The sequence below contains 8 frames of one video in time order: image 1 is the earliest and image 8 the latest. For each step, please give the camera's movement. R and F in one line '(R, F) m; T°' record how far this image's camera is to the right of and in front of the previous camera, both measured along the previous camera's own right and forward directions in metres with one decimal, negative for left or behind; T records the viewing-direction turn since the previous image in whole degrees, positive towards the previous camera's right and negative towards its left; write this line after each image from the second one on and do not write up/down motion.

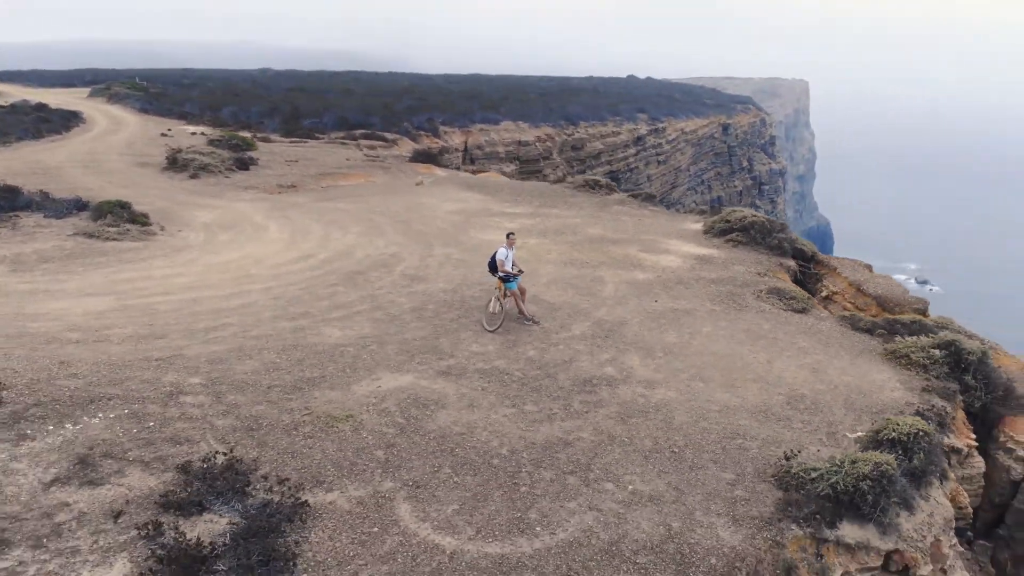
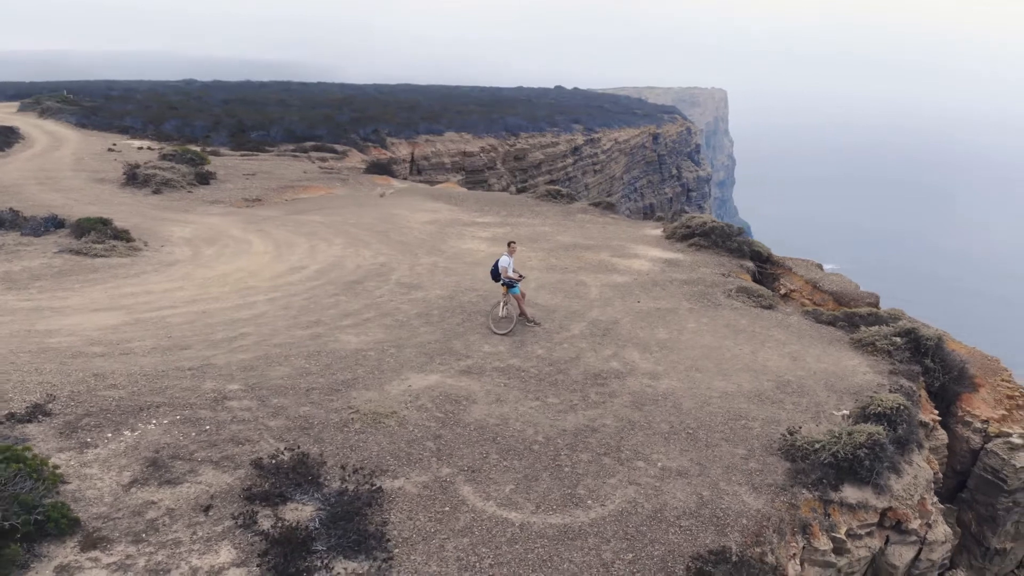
(-1.1, -0.8) m; +5°
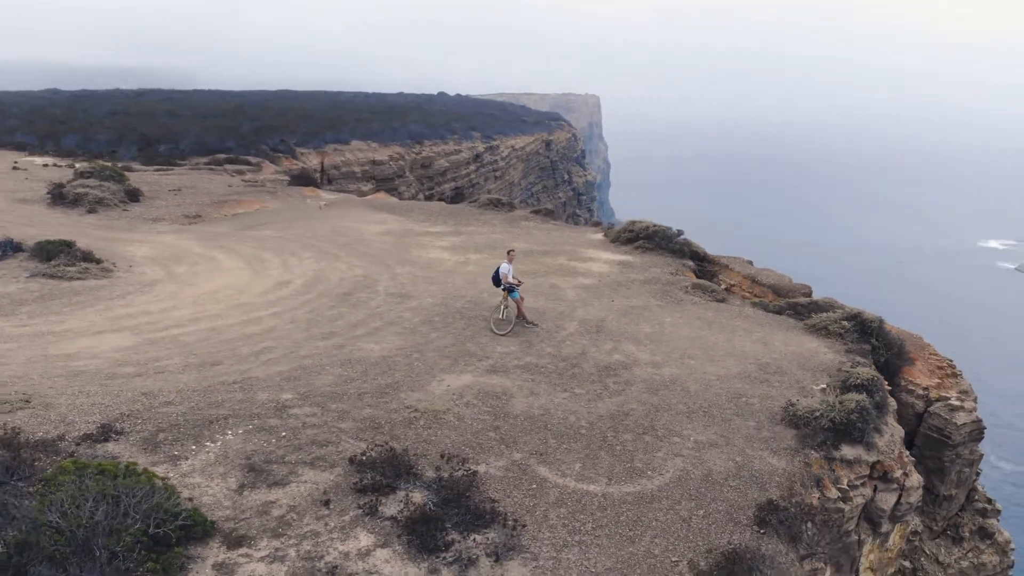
(-2.0, -1.0) m; +9°
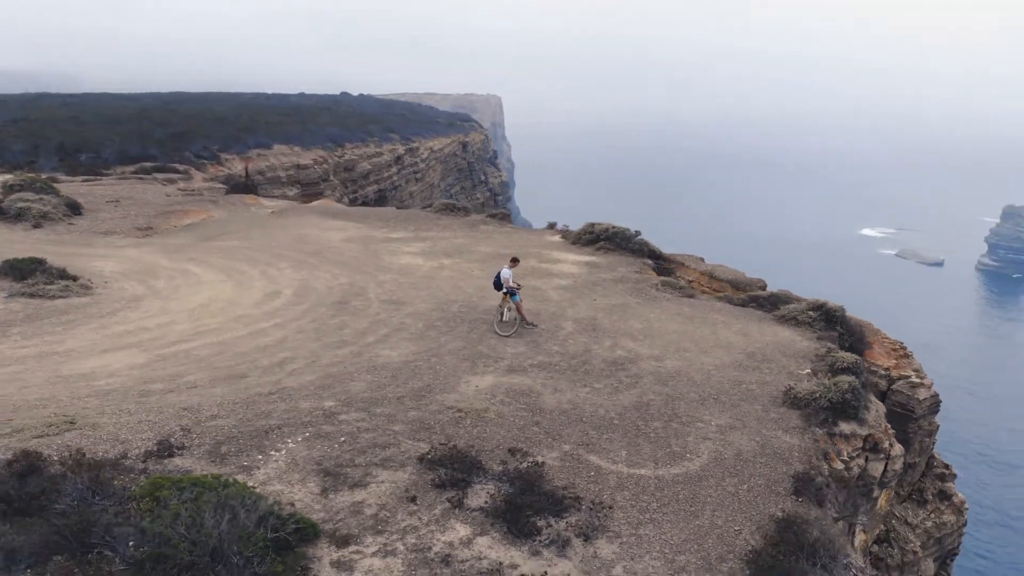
(-1.8, -0.6) m; +7°
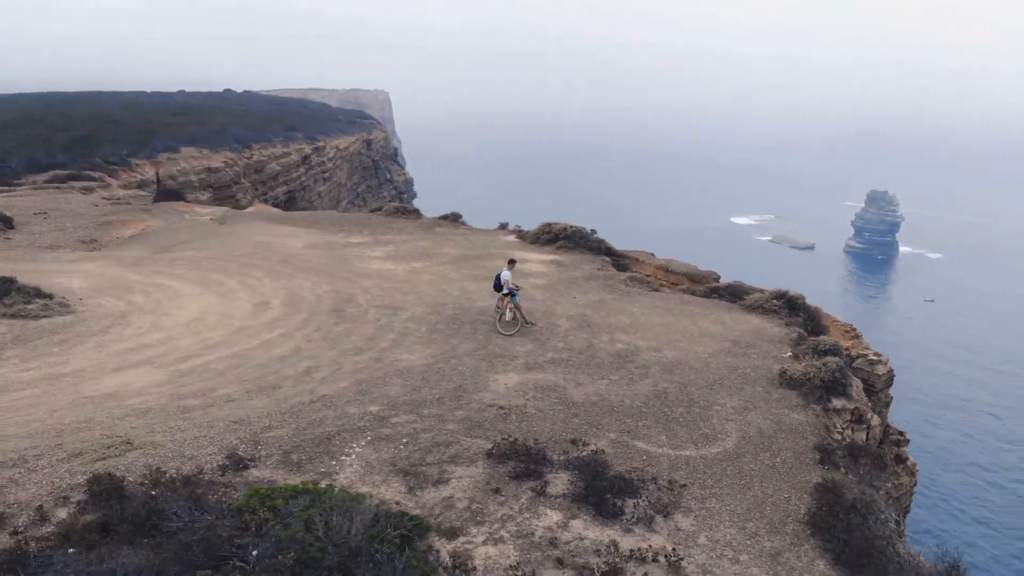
(-2.1, -0.6) m; +8°
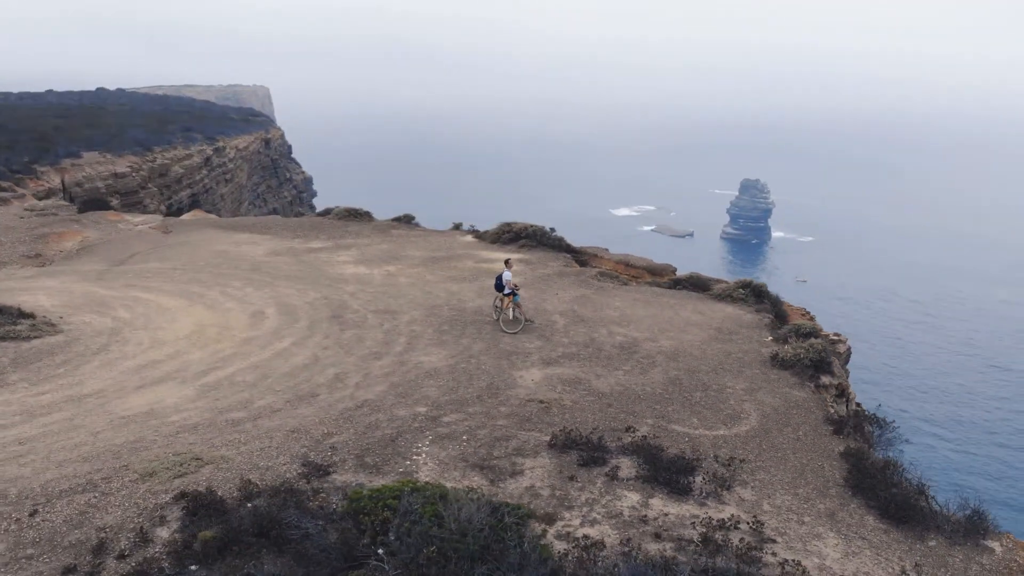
(-2.2, -0.5) m; +8°
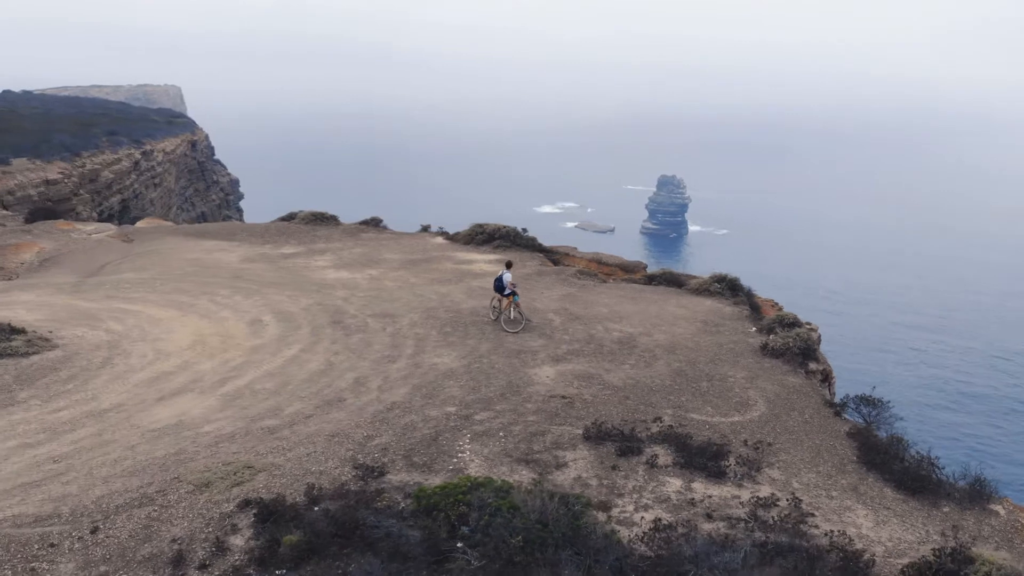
(-1.6, -0.4) m; +6°
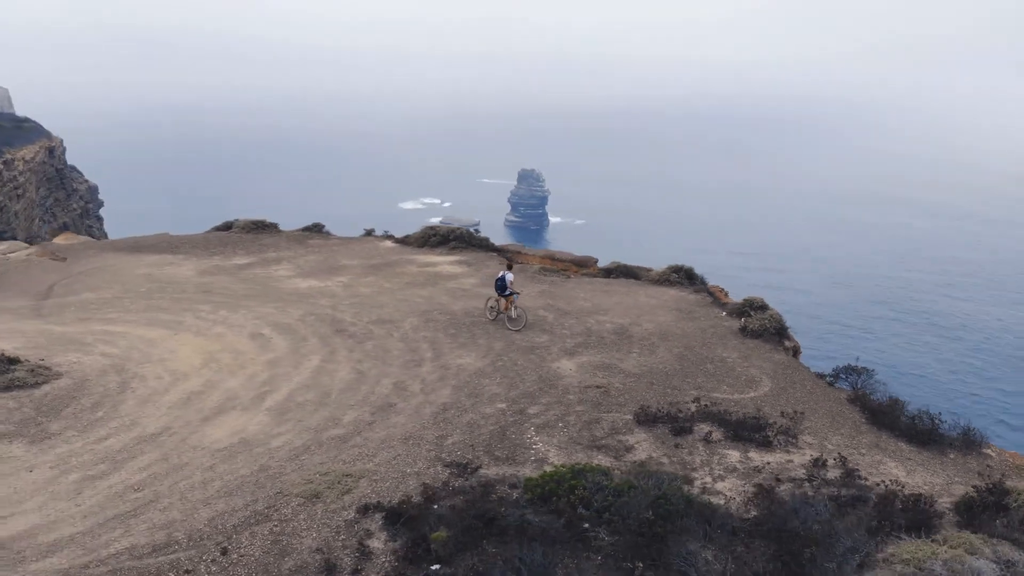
(-3.0, -0.5) m; +10°
